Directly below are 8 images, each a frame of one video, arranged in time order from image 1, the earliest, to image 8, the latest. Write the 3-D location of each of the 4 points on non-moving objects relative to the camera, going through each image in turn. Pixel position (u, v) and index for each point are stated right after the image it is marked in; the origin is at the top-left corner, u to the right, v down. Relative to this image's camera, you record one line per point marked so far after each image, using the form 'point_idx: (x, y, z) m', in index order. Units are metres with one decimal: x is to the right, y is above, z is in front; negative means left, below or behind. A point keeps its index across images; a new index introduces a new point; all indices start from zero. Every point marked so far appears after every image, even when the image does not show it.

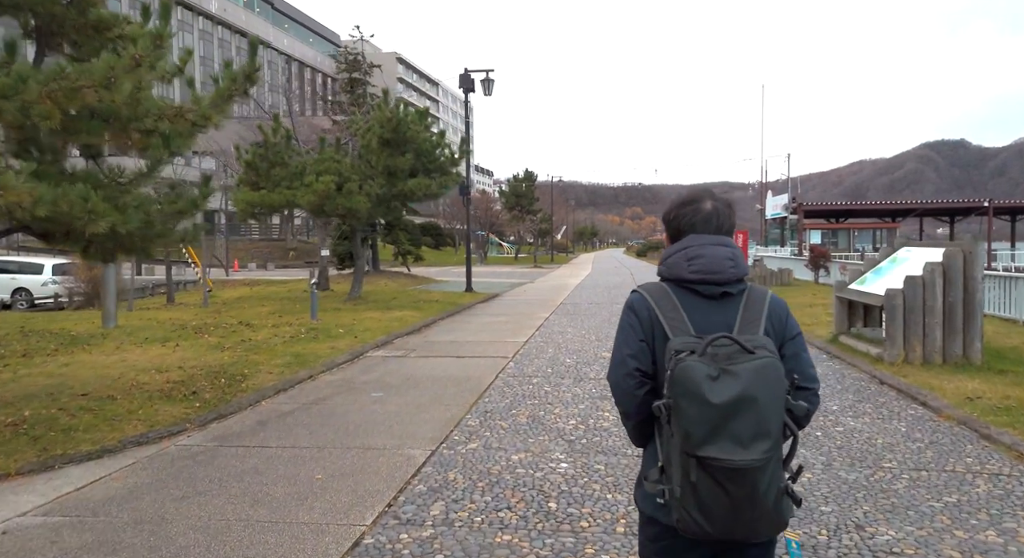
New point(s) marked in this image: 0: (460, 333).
0: (-1.0, -1.0, +13.6) m
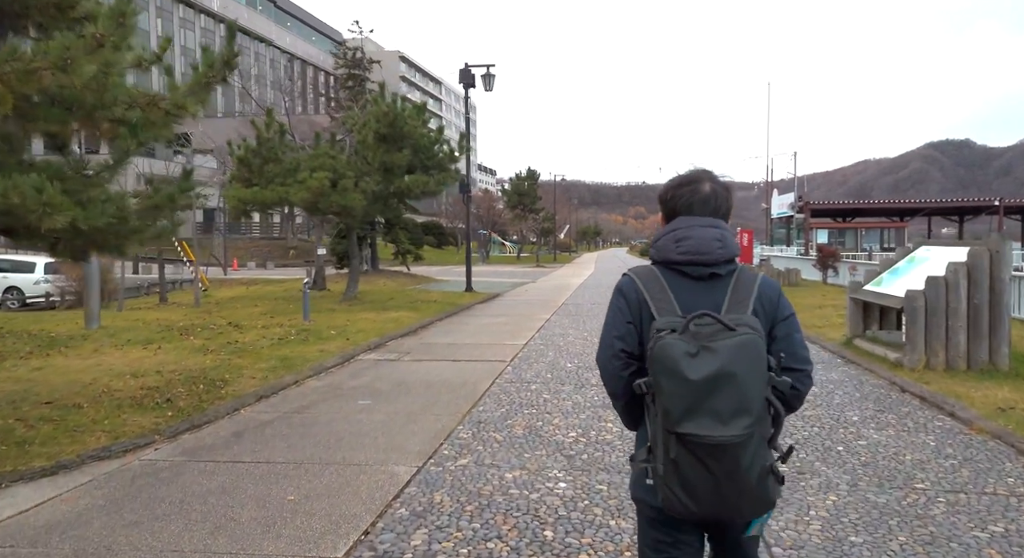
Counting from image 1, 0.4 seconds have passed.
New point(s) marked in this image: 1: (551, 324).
0: (-1.0, -1.0, +13.1) m
1: (+0.8, -1.0, +15.0) m
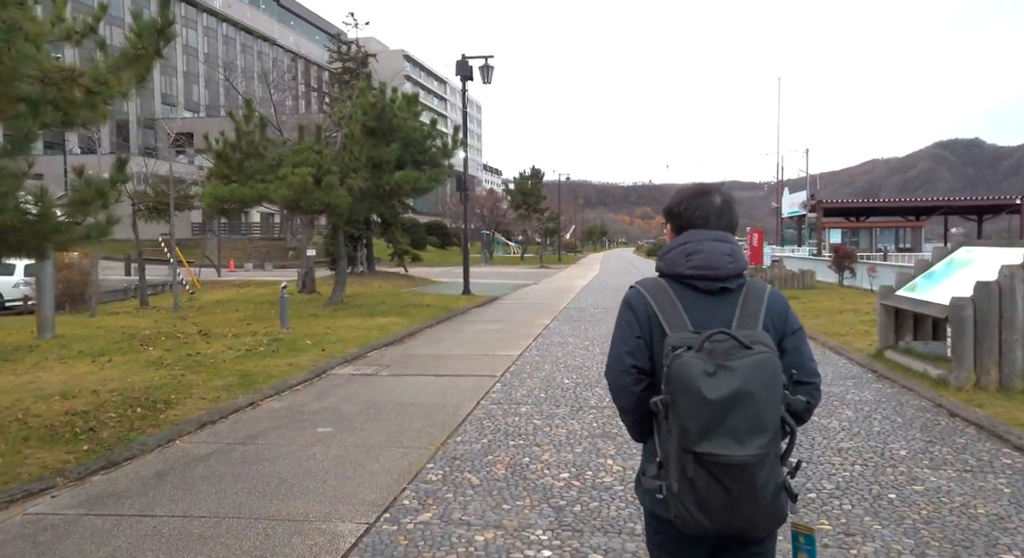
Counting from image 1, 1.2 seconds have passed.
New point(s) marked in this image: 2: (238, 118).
0: (-1.1, -1.1, +12.0) m
1: (+0.7, -1.0, +13.8) m
2: (-6.1, +3.6, +15.9) m
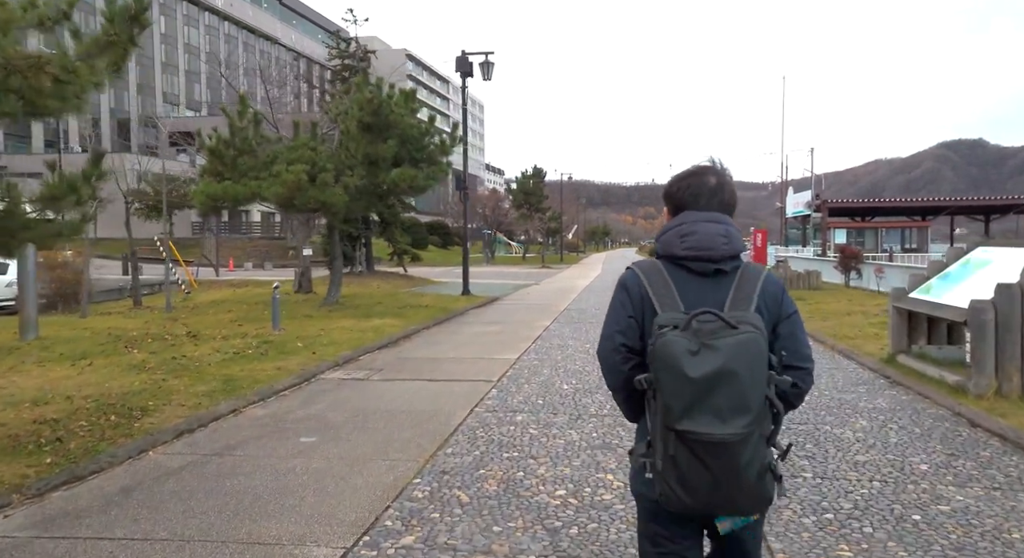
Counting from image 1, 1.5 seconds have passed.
0: (-1.1, -1.1, +11.6) m
1: (+0.7, -1.0, +13.4) m
2: (-6.1, +3.6, +15.6) m
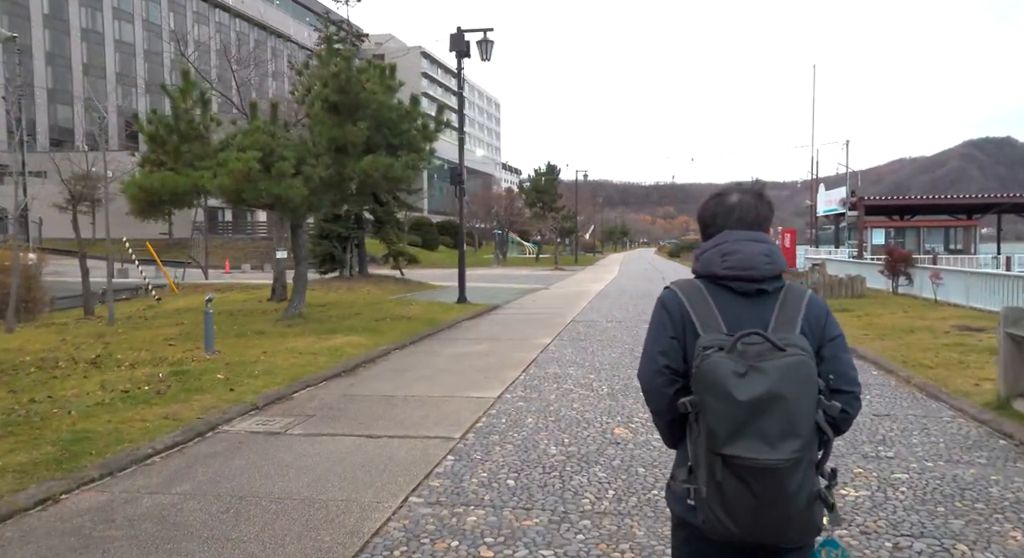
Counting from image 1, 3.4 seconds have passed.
0: (-1.3, -1.3, +9.2) m
1: (+0.5, -1.2, +10.9) m
2: (-6.2, +3.4, +13.2) m
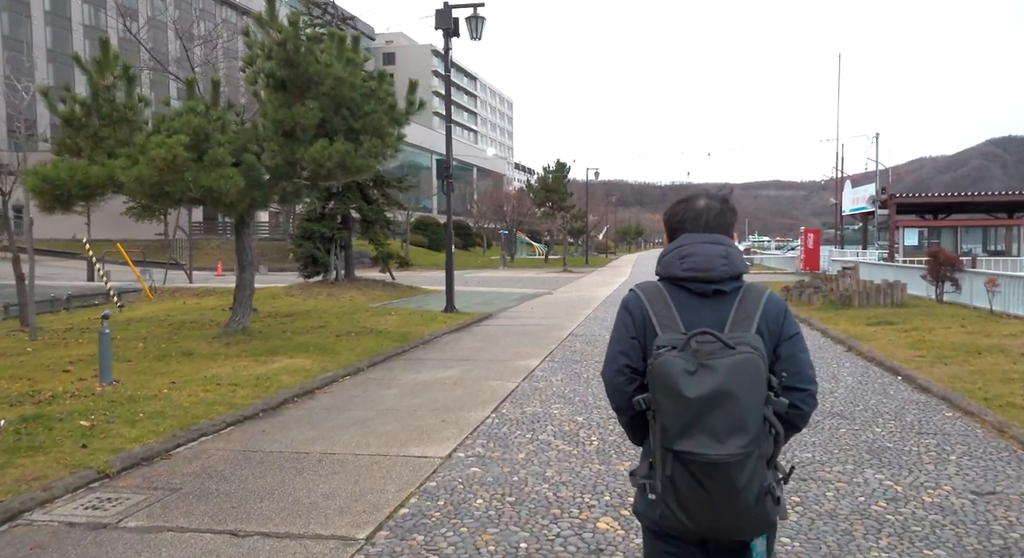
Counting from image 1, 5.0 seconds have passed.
0: (-1.7, -1.4, +7.1) m
1: (+0.2, -1.3, +8.8) m
2: (-6.5, +3.3, +11.2) m
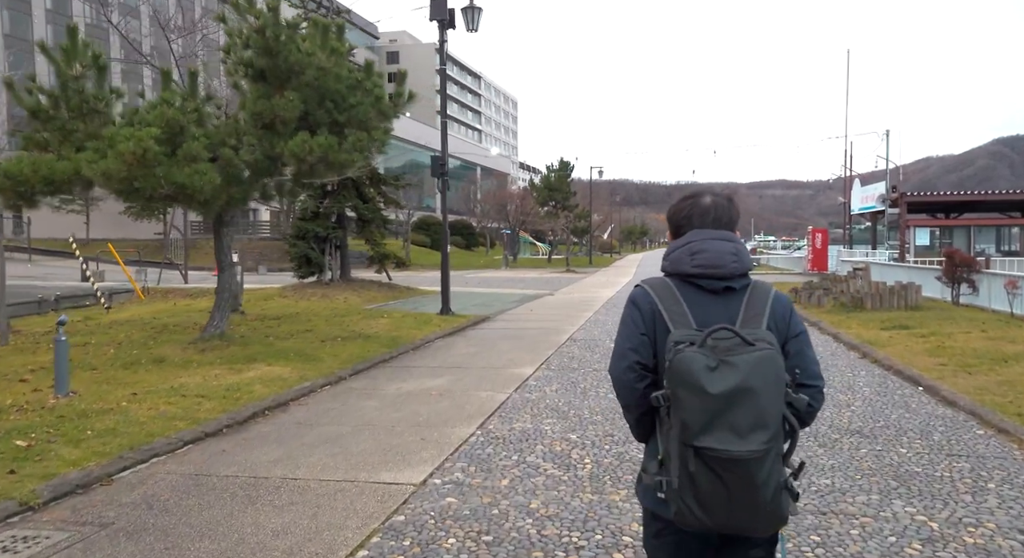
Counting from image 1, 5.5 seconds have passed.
0: (-1.8, -1.4, +6.4) m
1: (+0.1, -1.4, +8.1) m
2: (-6.6, +3.3, +10.6) m
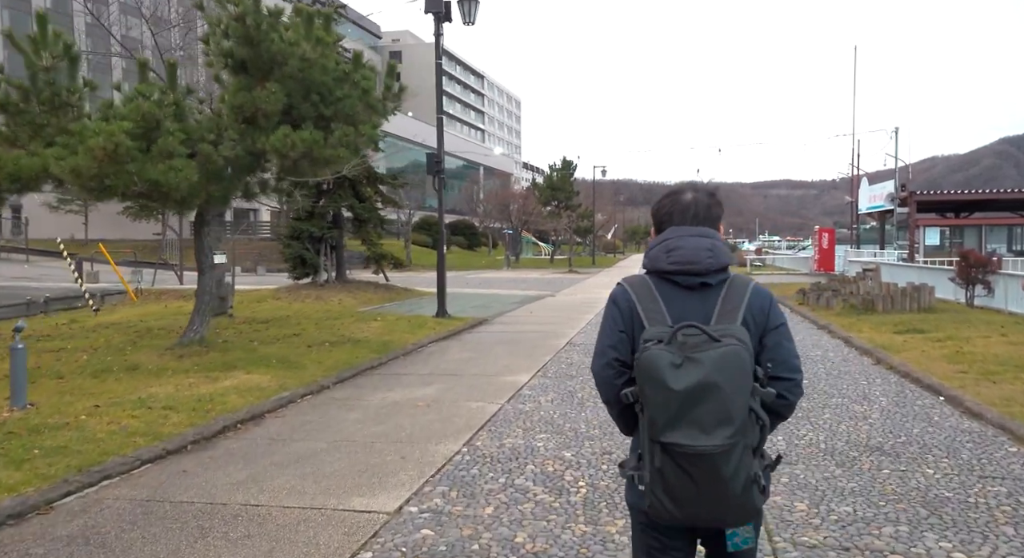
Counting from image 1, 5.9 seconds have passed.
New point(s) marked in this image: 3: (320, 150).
0: (-1.9, -1.5, +5.9) m
1: (0.0, -1.4, +7.6) m
2: (-6.6, +3.2, +10.1) m
3: (-2.6, +1.7, +9.9) m
